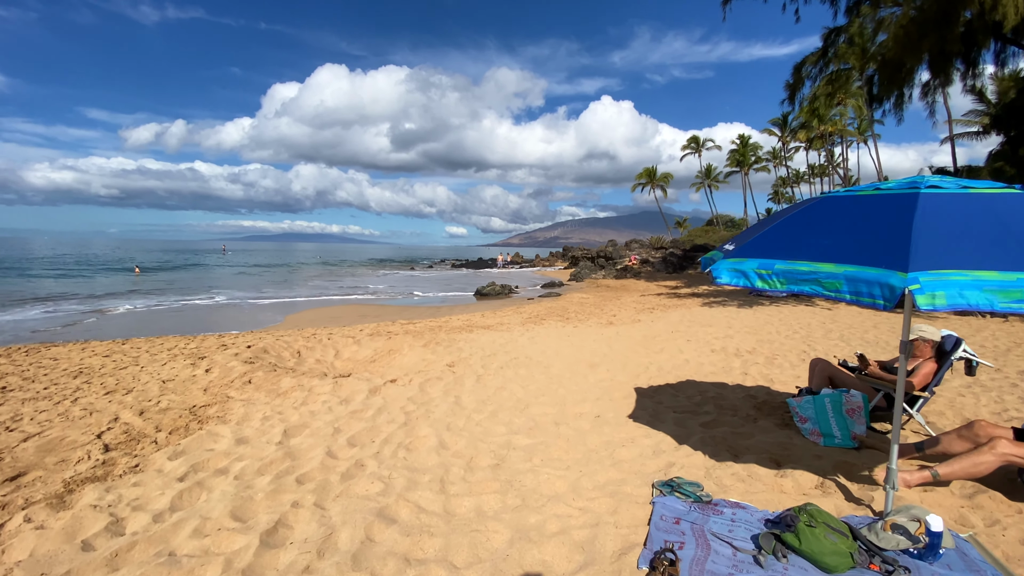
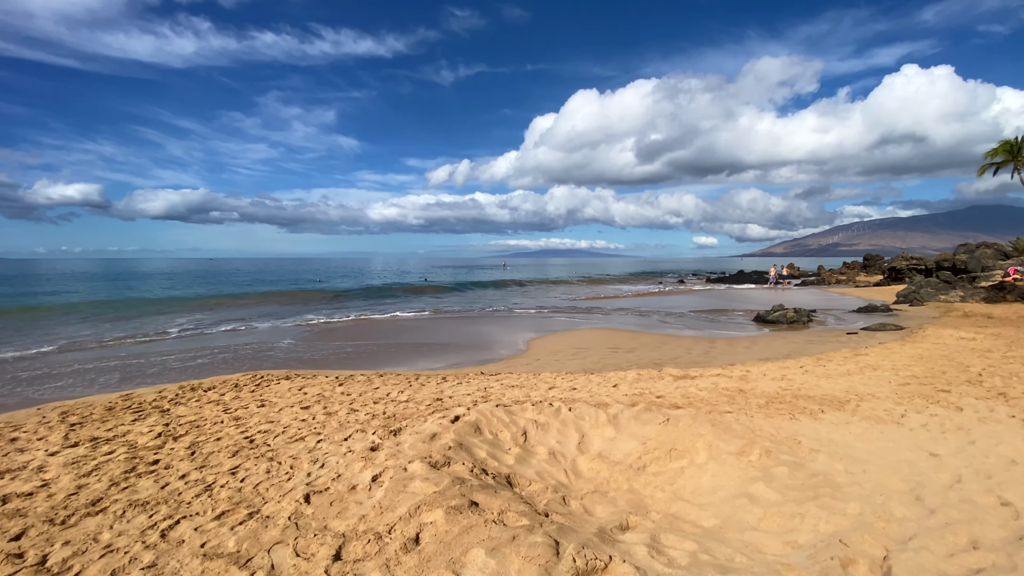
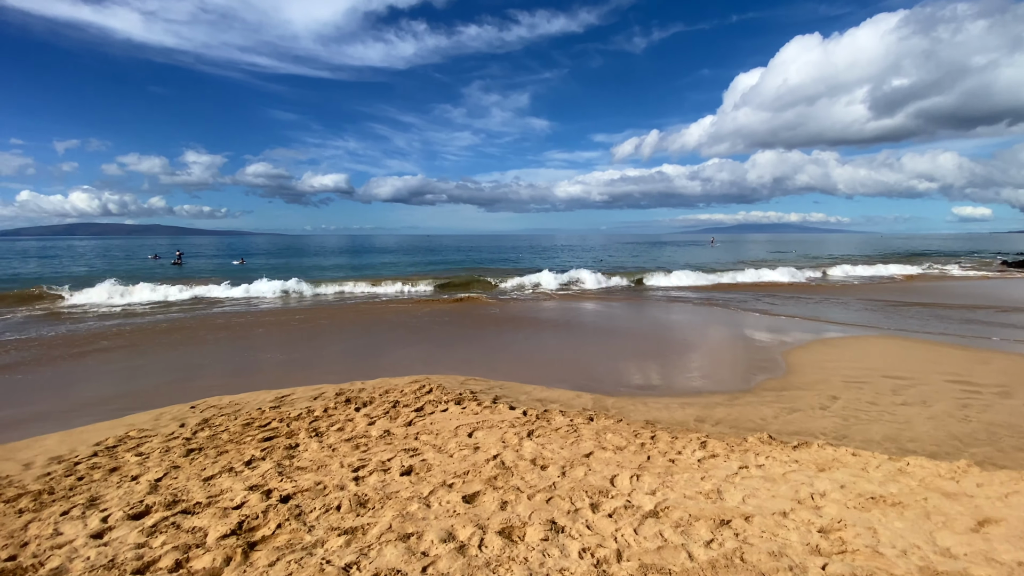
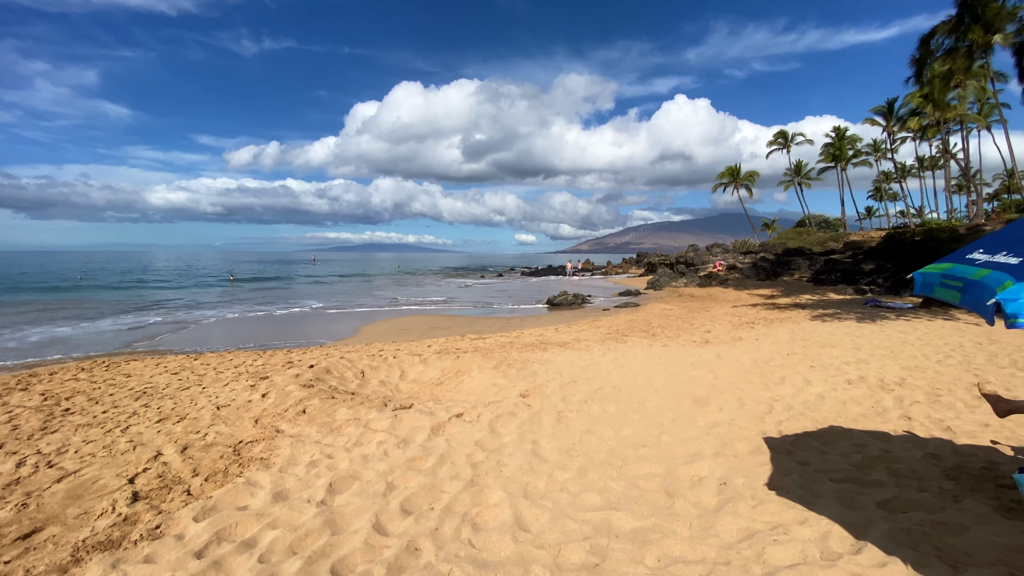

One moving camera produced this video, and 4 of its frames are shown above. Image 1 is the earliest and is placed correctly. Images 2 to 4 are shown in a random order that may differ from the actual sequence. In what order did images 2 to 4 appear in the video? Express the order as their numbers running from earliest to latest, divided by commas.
4, 2, 3
